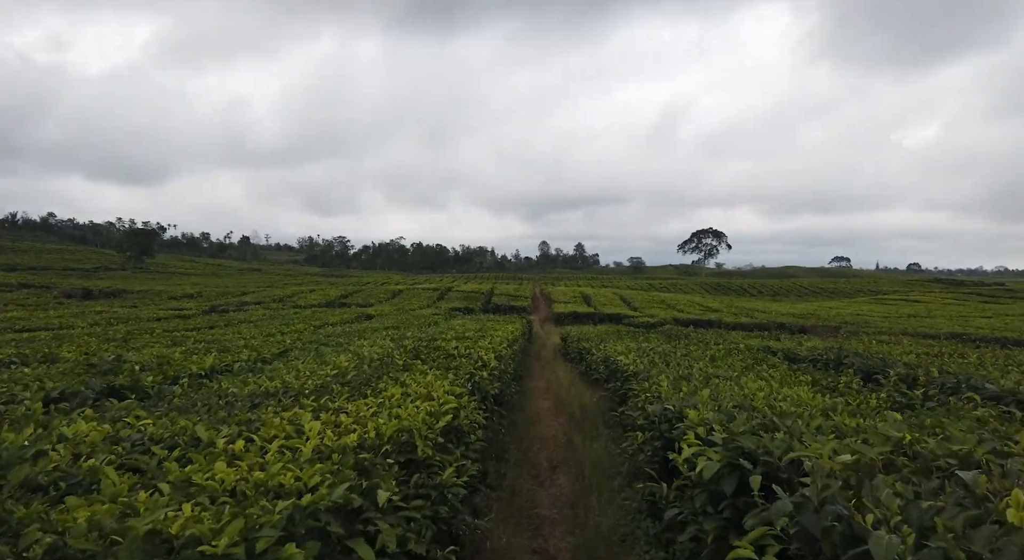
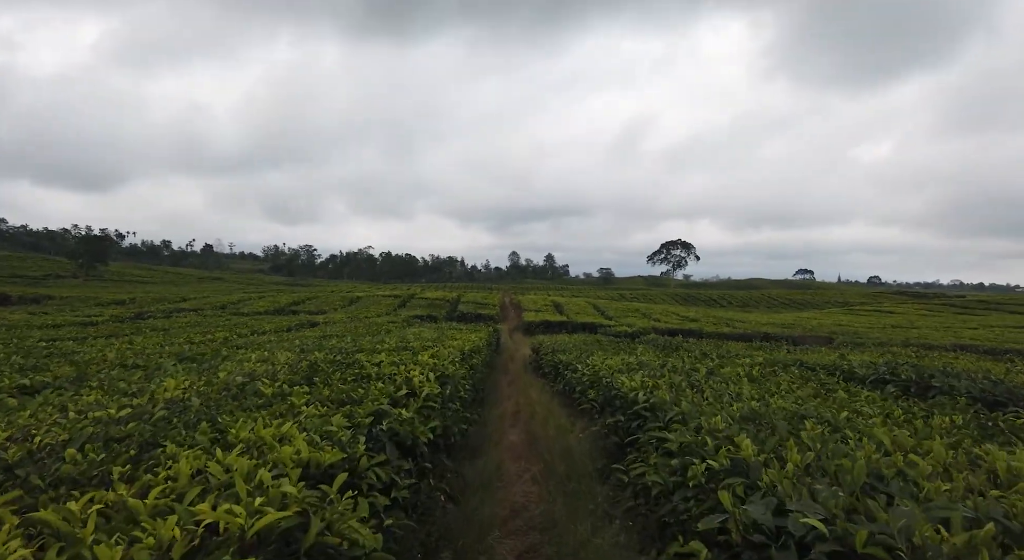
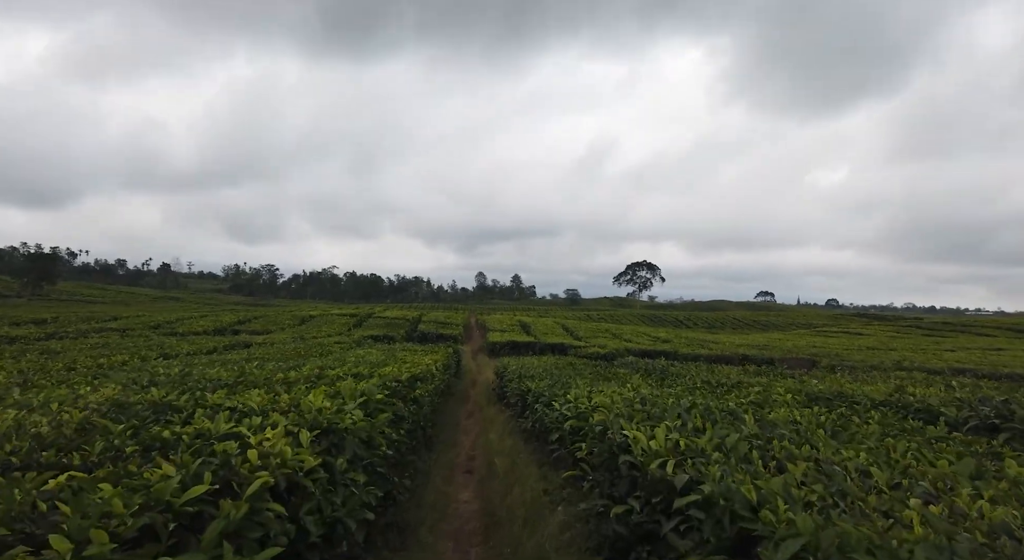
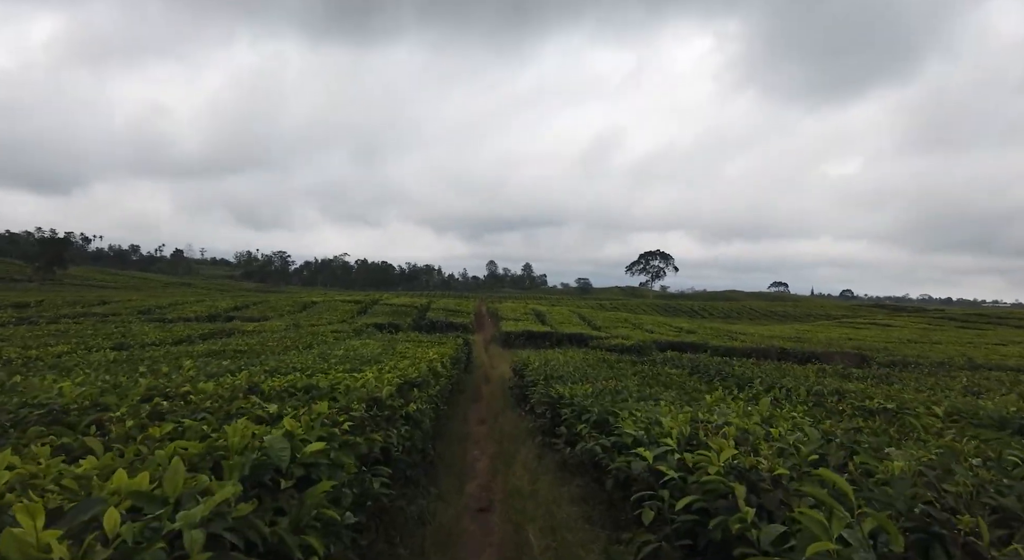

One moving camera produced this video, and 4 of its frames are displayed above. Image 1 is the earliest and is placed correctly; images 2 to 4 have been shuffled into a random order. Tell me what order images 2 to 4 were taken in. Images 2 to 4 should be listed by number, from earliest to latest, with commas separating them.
2, 3, 4
